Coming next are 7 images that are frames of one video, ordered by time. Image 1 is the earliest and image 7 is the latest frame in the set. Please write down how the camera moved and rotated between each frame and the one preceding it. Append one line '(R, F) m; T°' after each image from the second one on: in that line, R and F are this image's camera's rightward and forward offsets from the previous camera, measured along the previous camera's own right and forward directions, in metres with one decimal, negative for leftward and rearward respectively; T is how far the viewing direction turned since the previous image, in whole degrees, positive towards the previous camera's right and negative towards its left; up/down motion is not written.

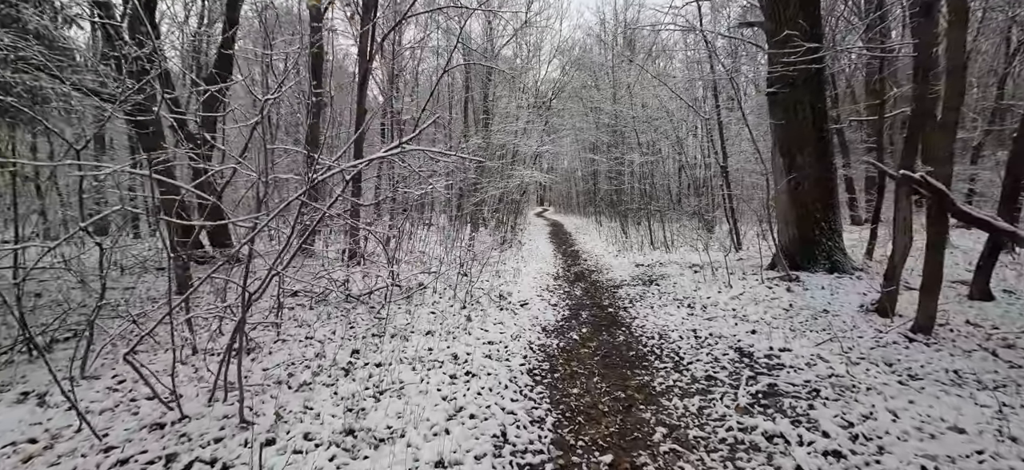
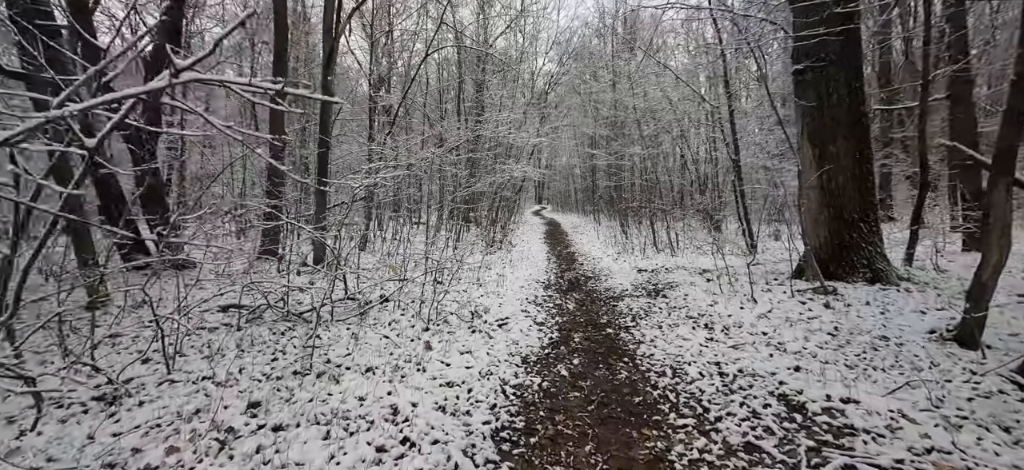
(+0.3, +1.2) m; 0°
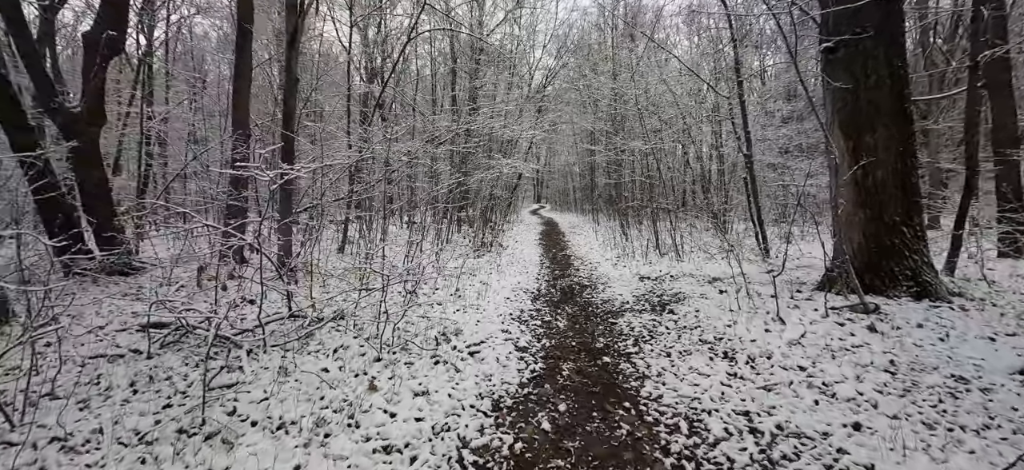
(+0.2, +0.9) m; 0°
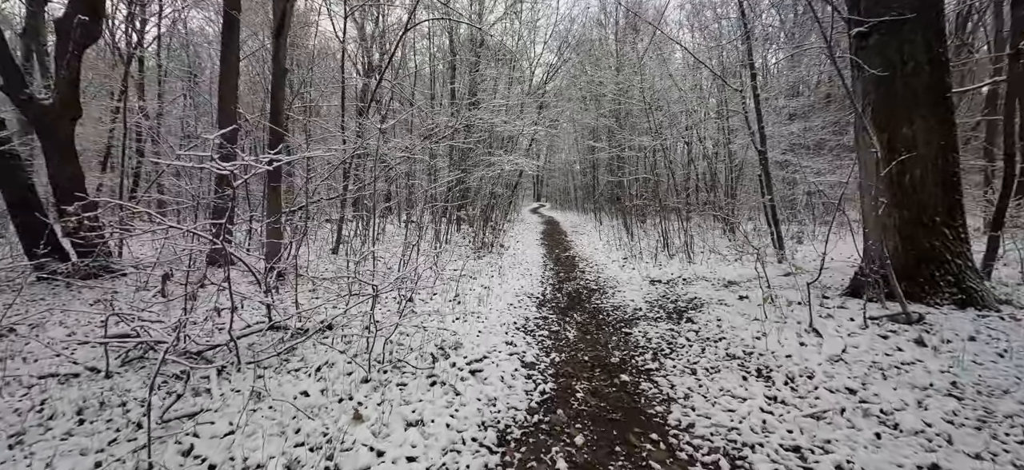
(-0.1, +0.5) m; 0°
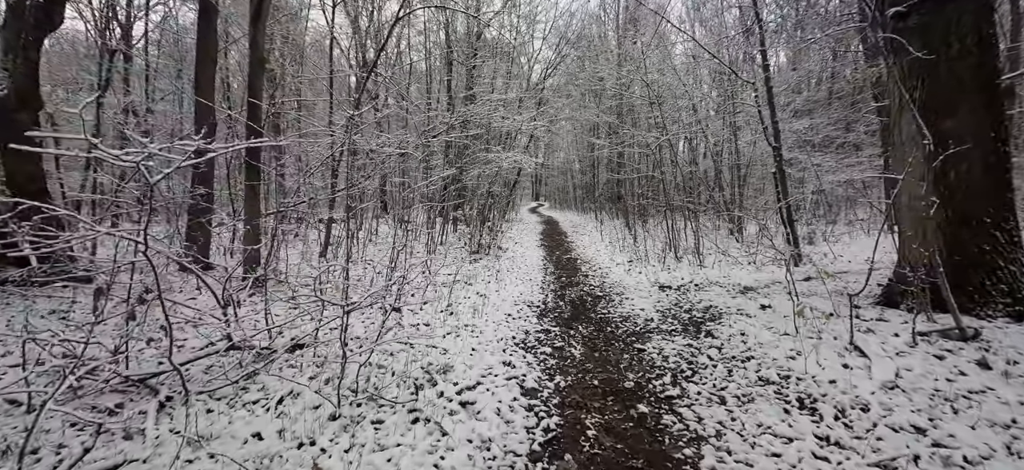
(0.0, +0.6) m; 0°
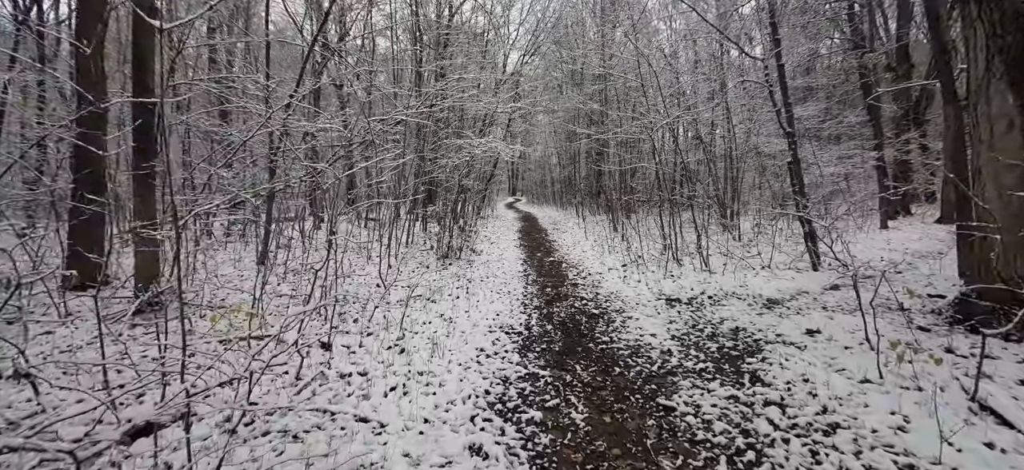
(0.0, +1.4) m; +3°
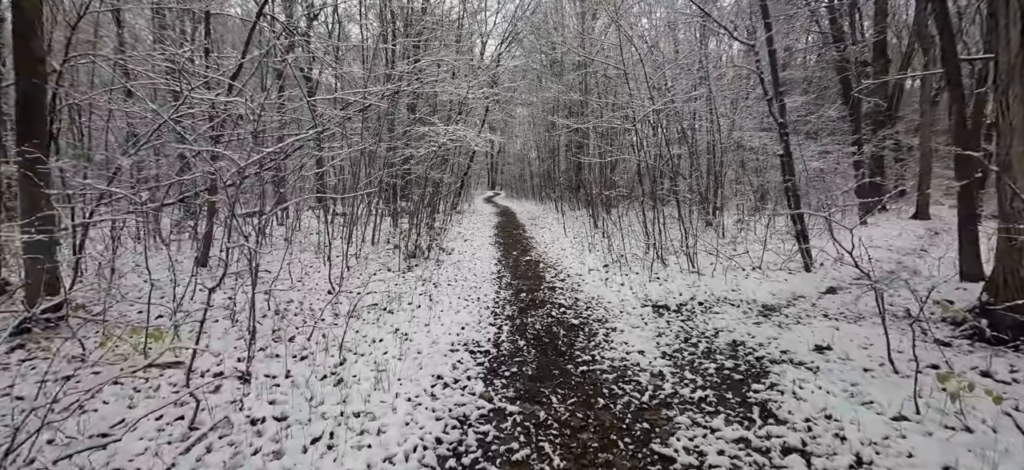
(+0.1, +0.7) m; +3°
